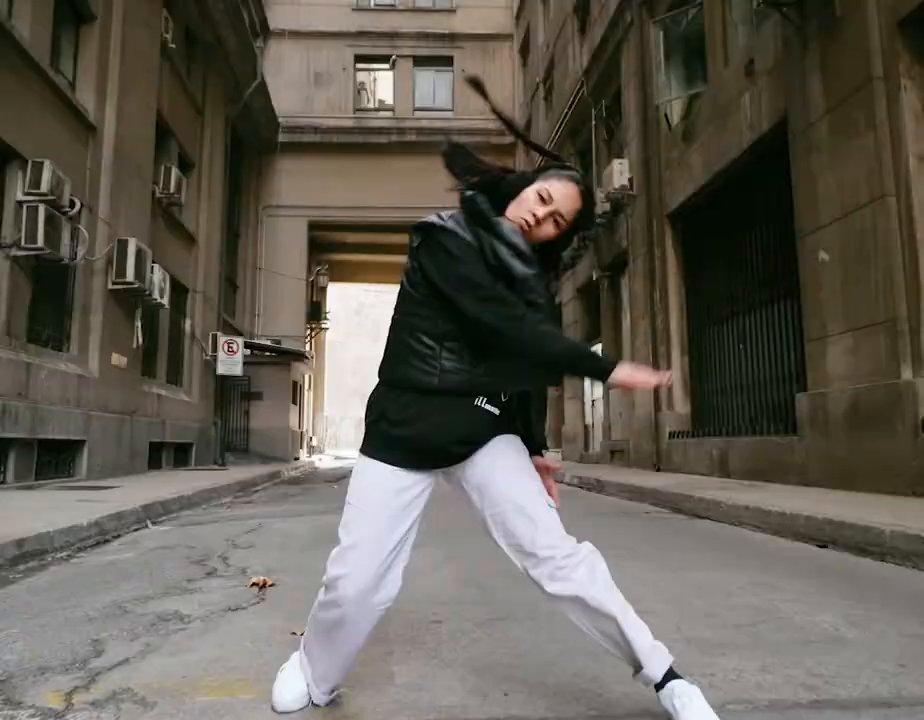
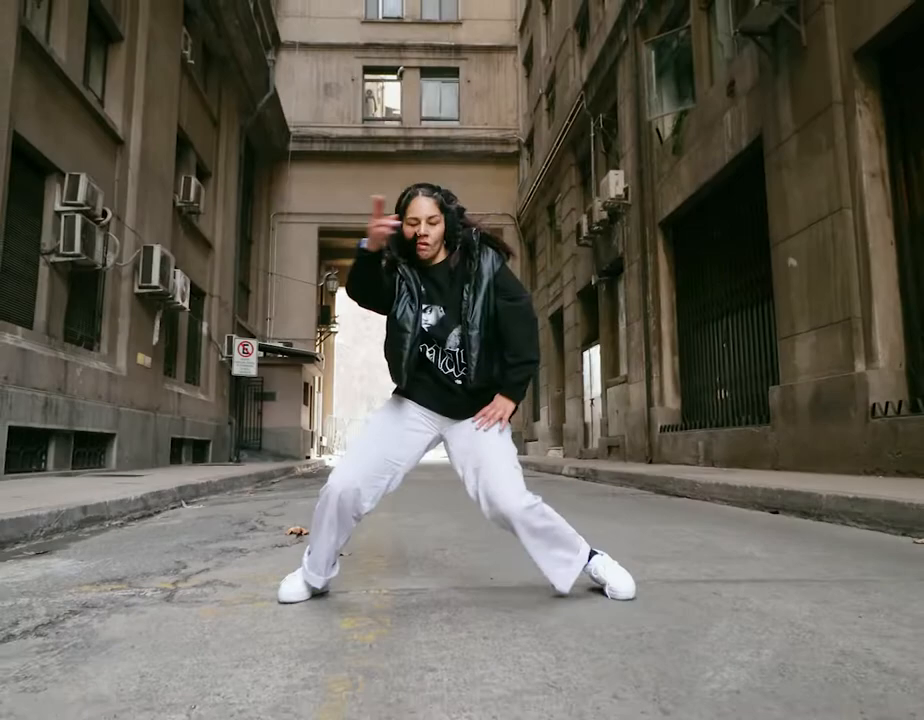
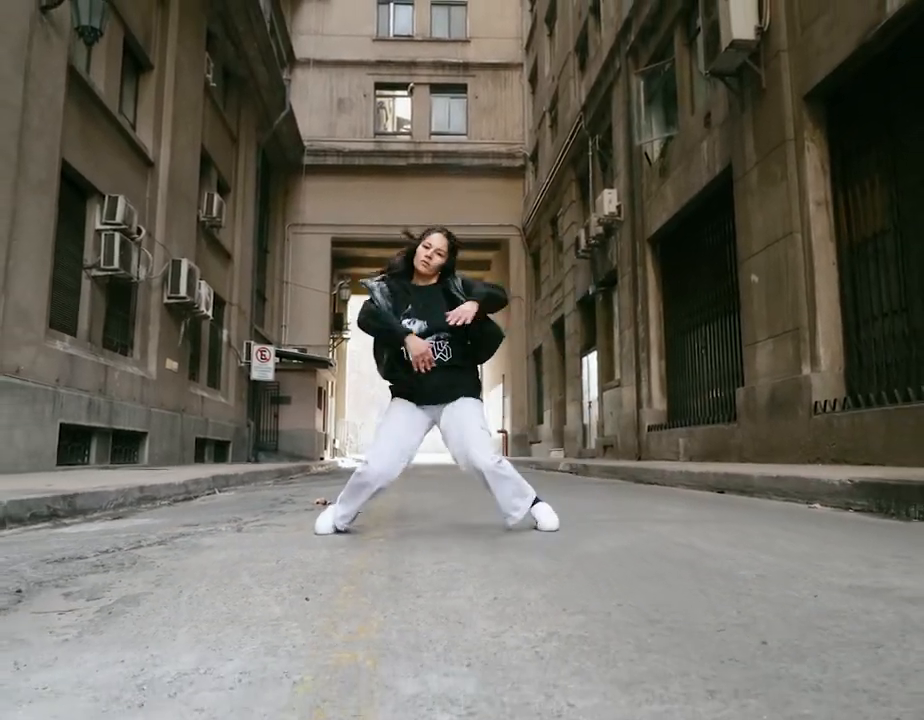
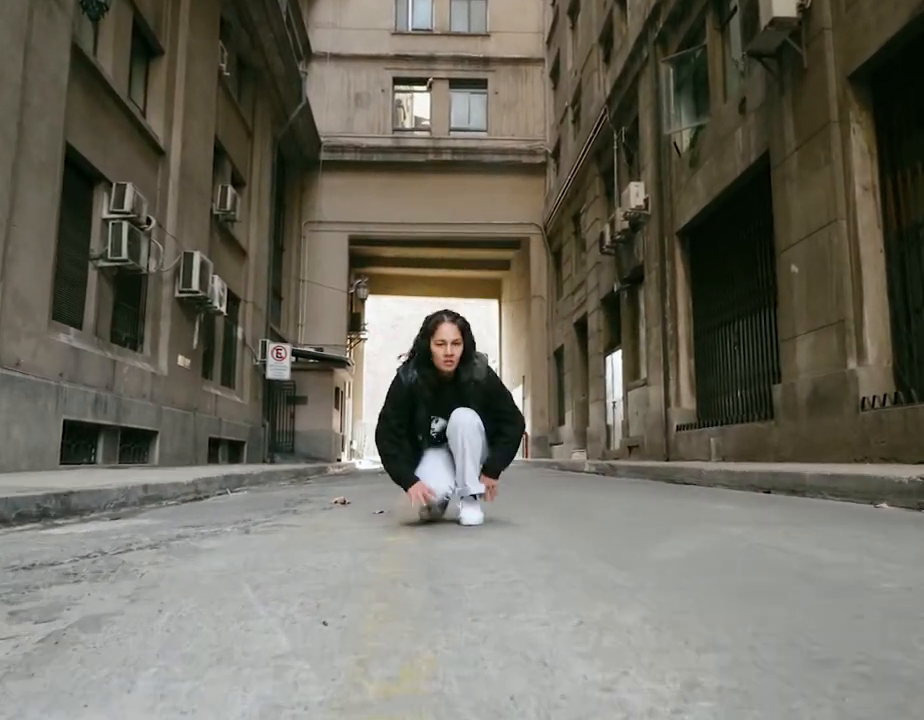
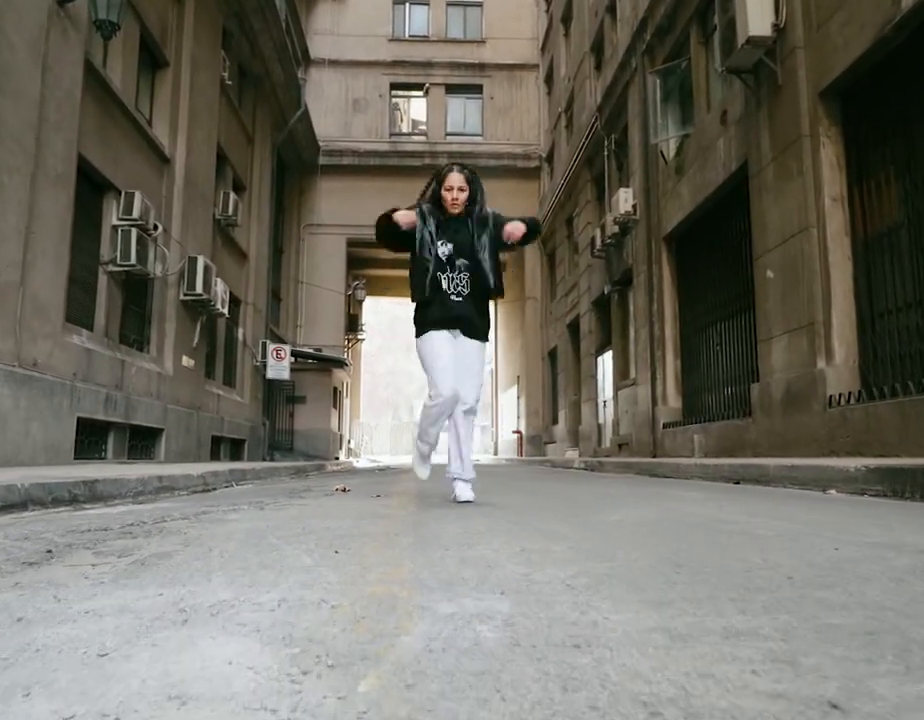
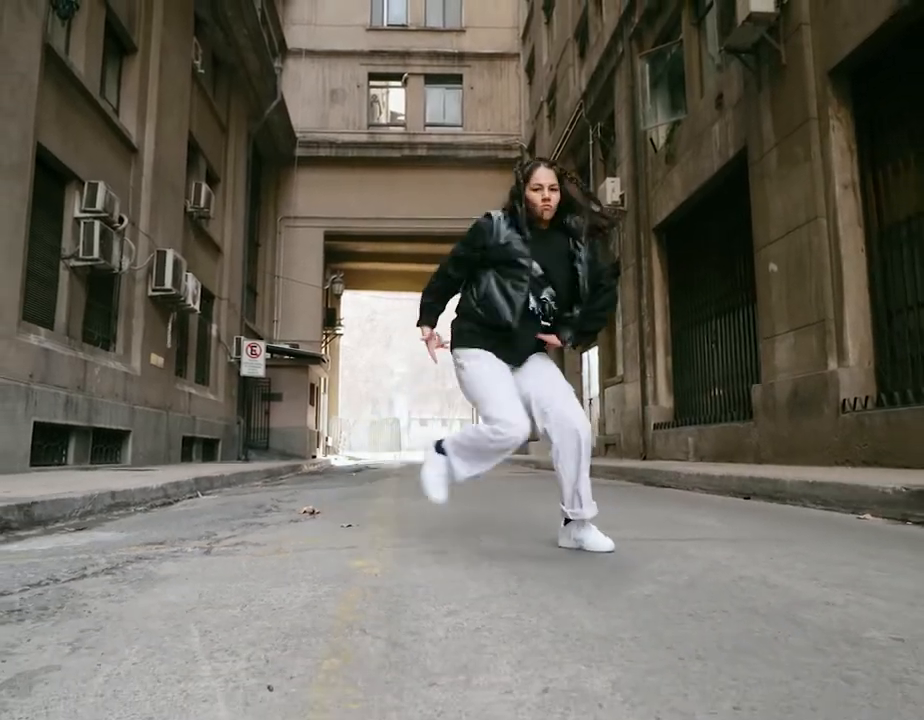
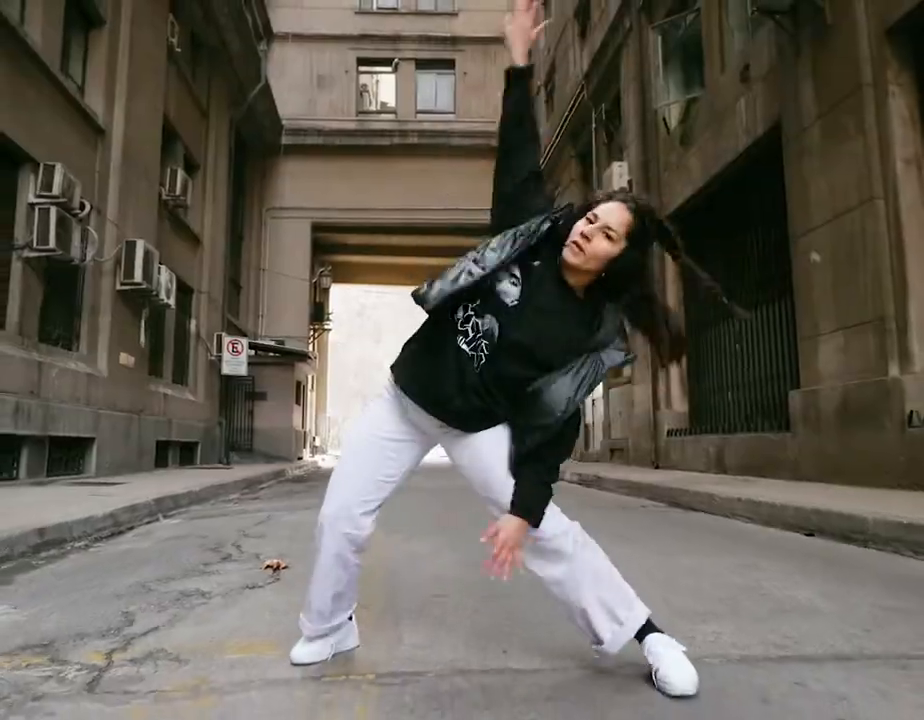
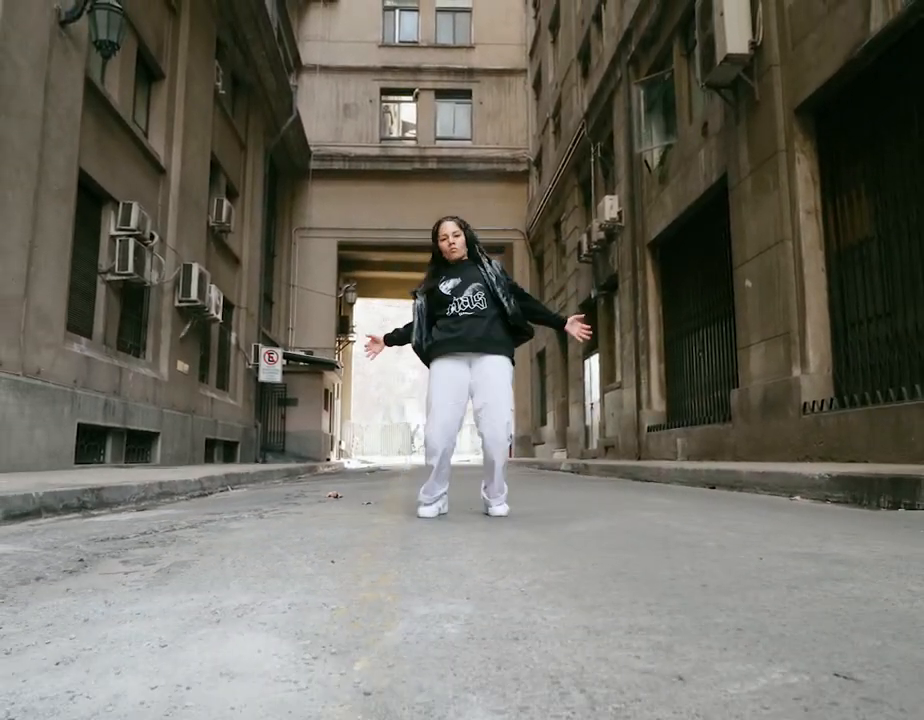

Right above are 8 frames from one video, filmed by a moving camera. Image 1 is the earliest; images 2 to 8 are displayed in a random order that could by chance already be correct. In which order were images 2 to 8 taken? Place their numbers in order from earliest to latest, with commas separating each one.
7, 2, 6, 3, 8, 5, 4
